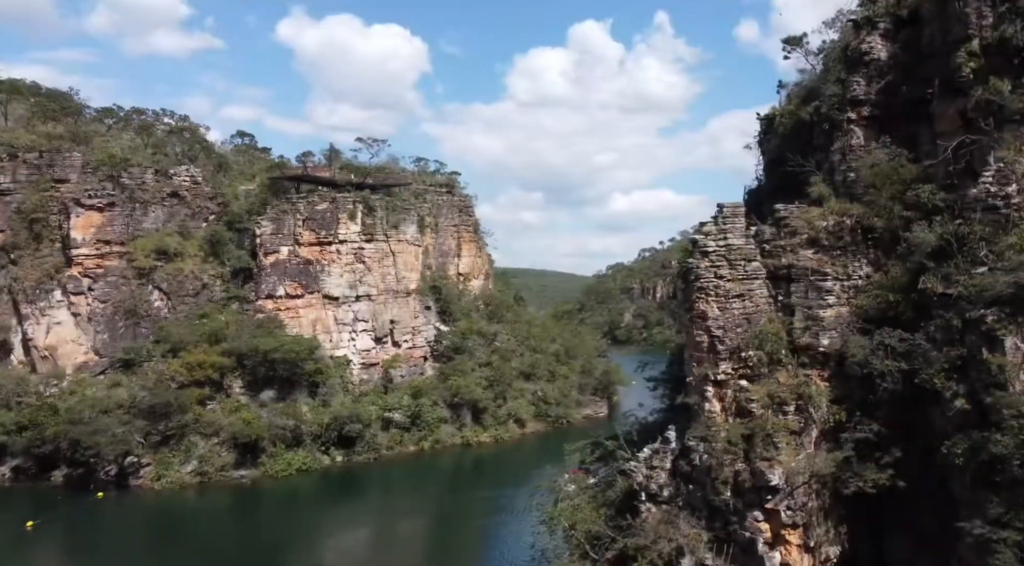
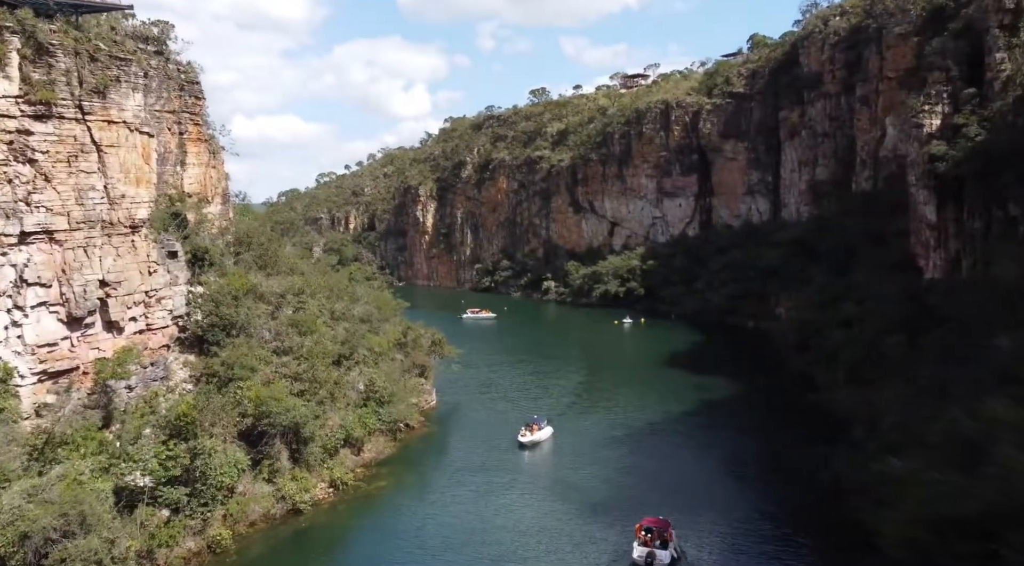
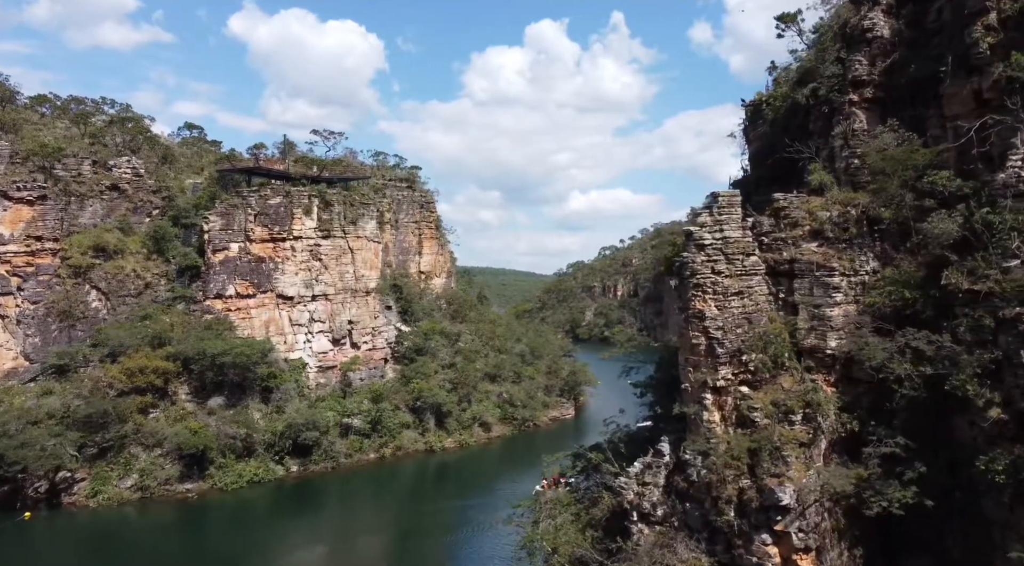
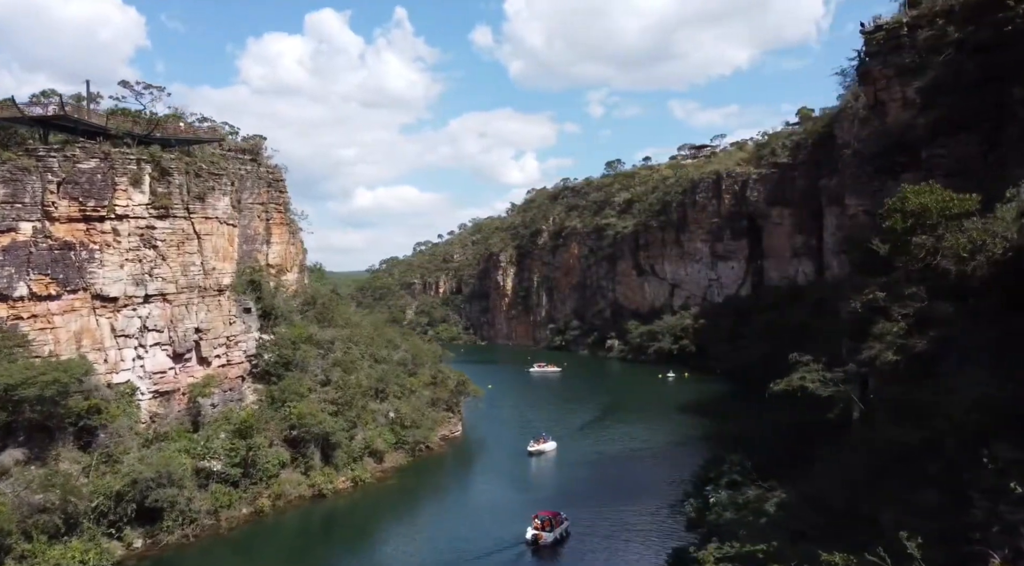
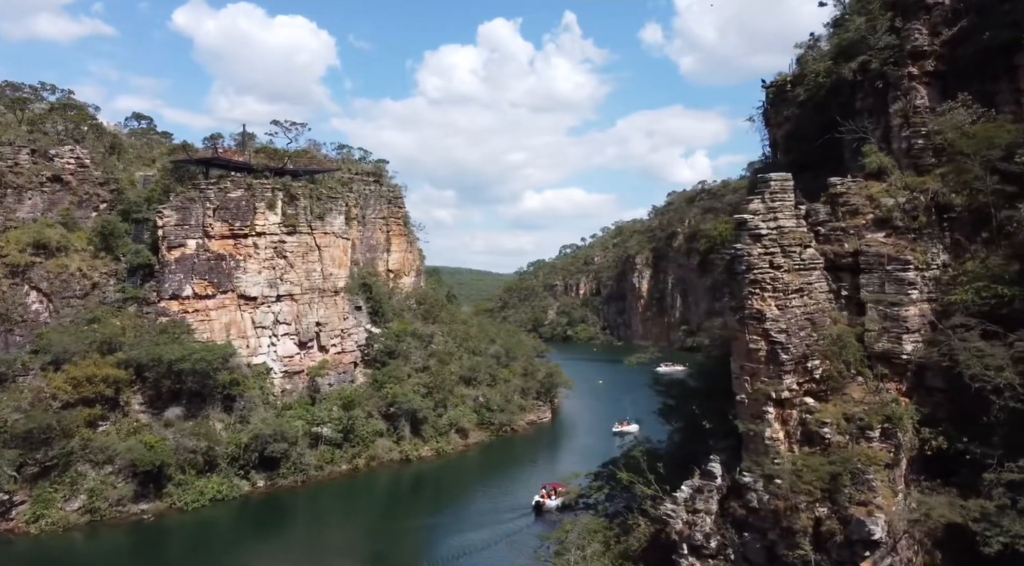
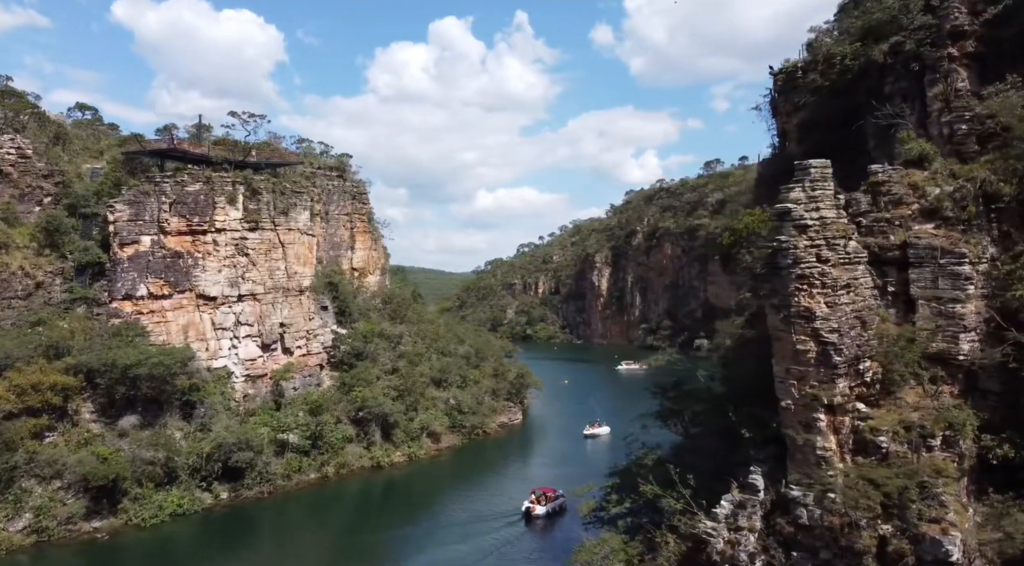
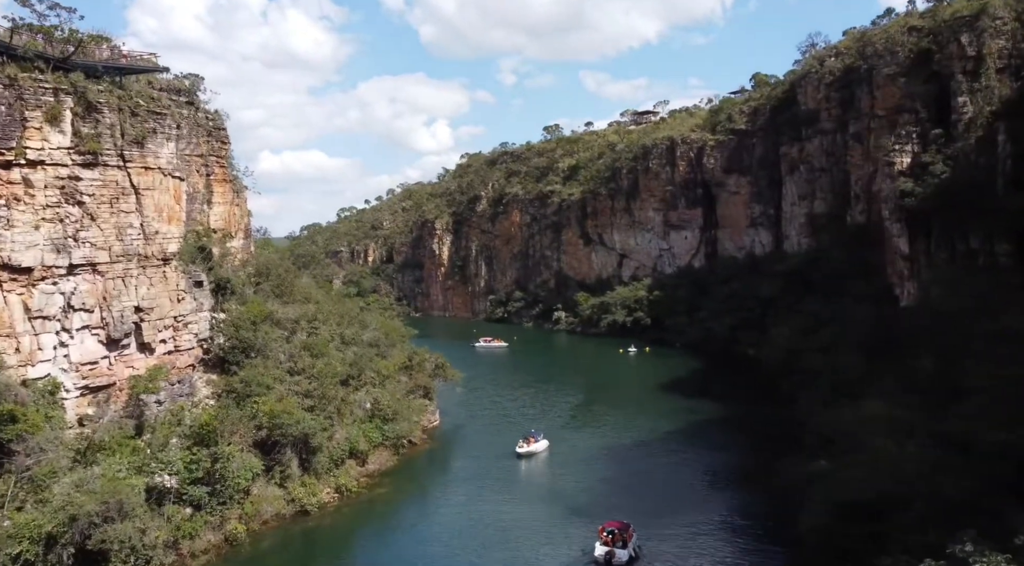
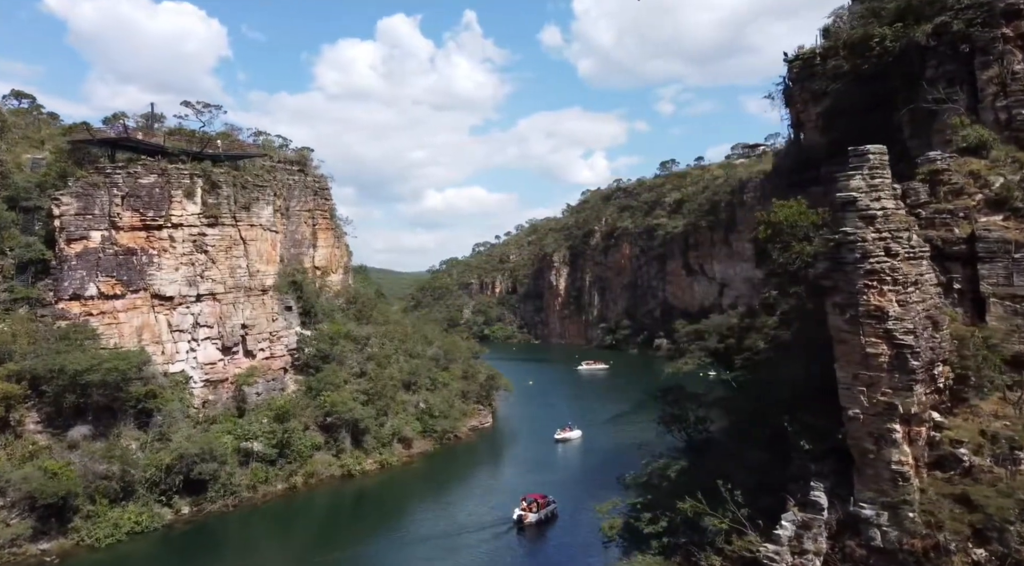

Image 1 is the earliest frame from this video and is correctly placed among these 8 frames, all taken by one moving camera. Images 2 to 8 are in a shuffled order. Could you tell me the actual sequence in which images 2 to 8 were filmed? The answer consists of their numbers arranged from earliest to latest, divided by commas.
3, 5, 6, 8, 4, 7, 2
